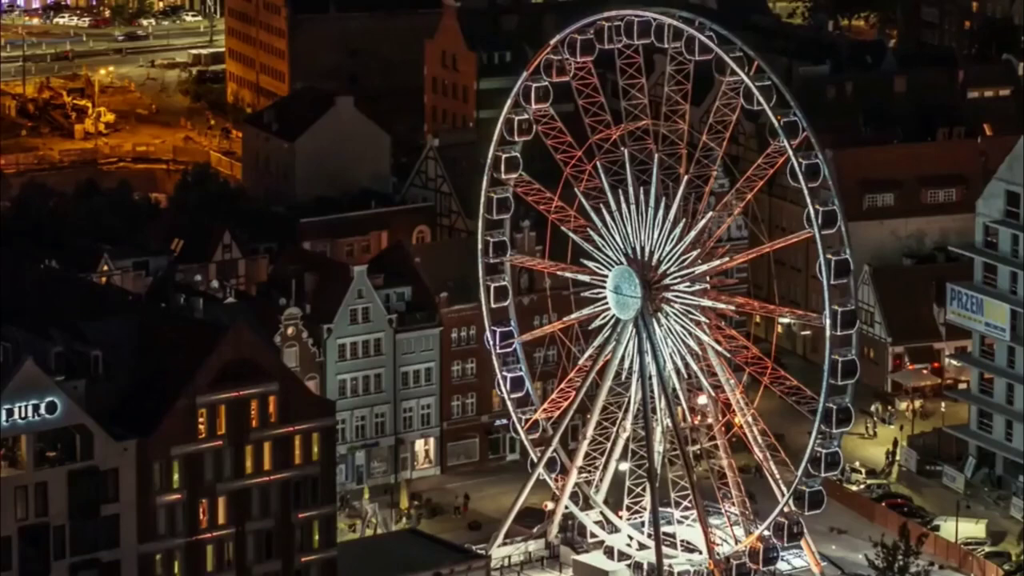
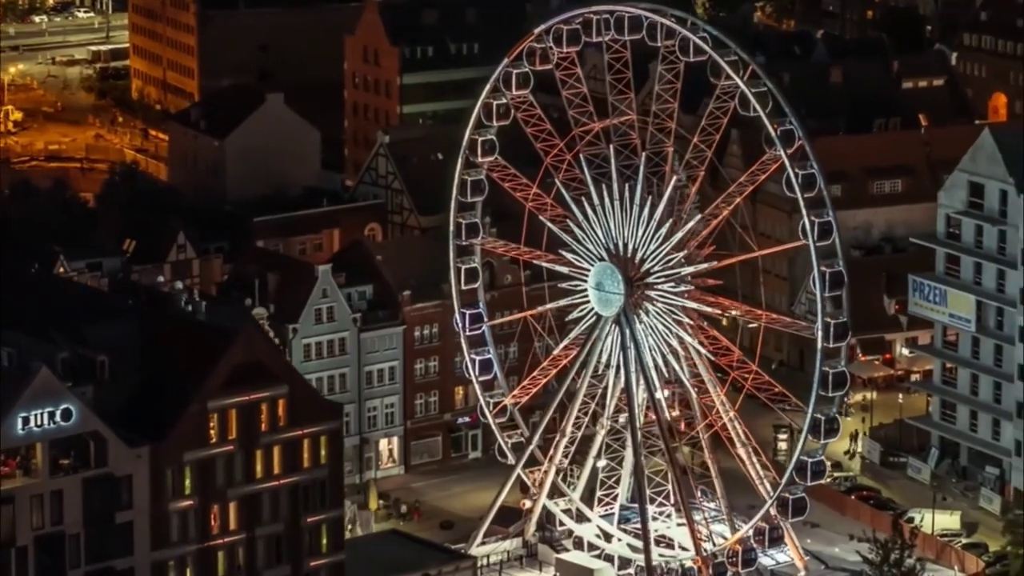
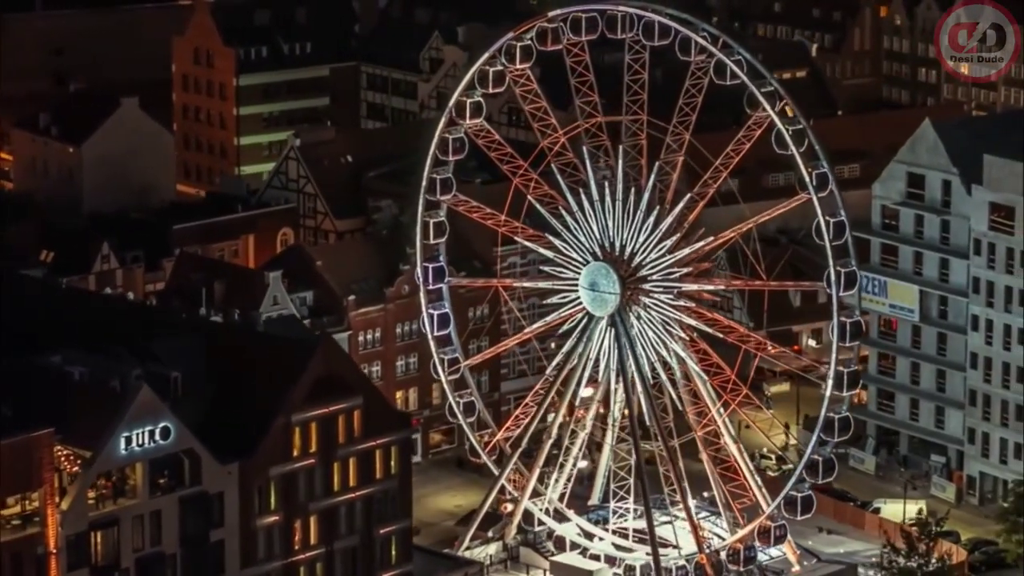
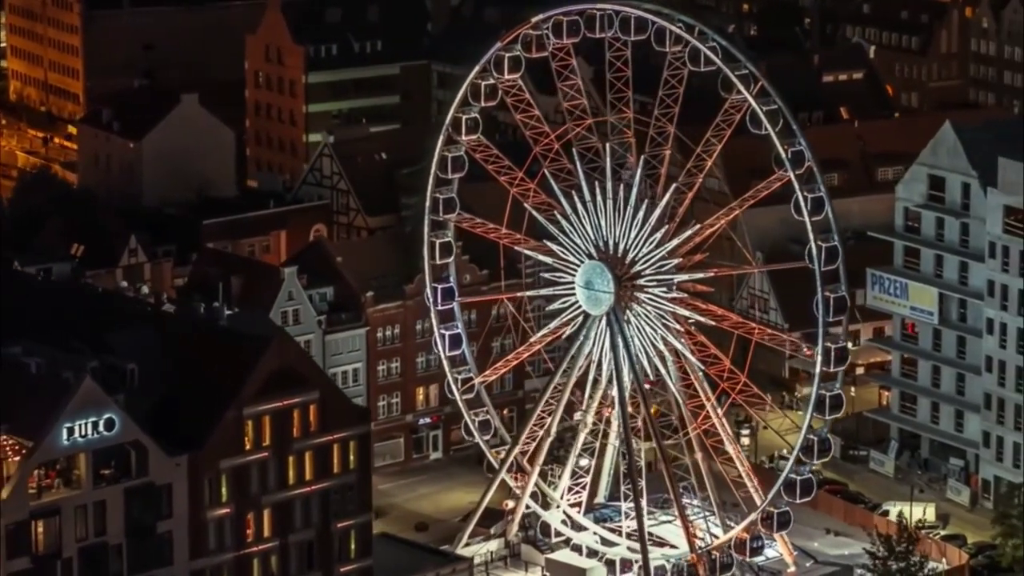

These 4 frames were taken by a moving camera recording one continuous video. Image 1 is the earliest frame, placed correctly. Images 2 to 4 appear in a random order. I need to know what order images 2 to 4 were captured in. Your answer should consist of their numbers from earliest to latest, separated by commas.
2, 4, 3
